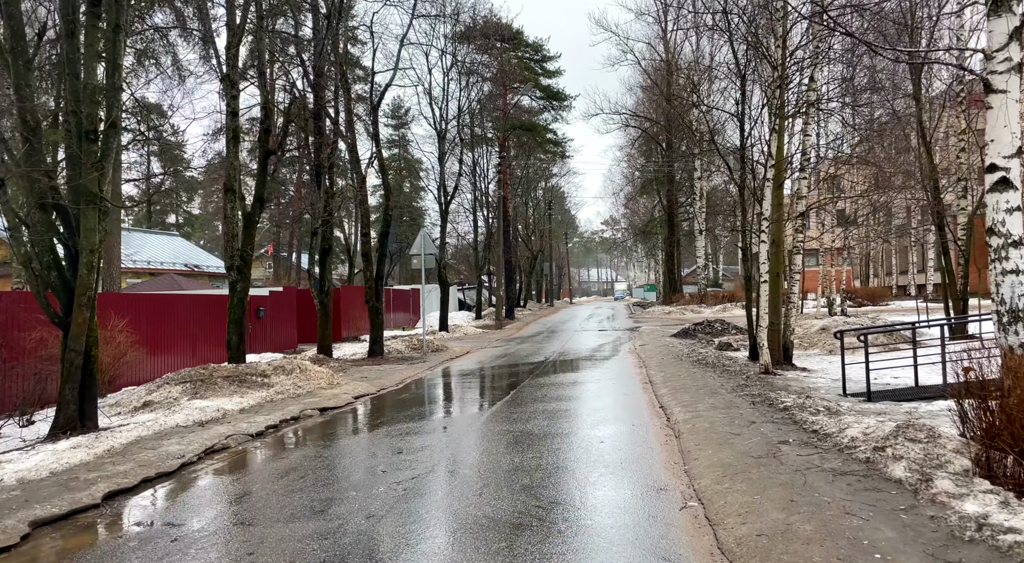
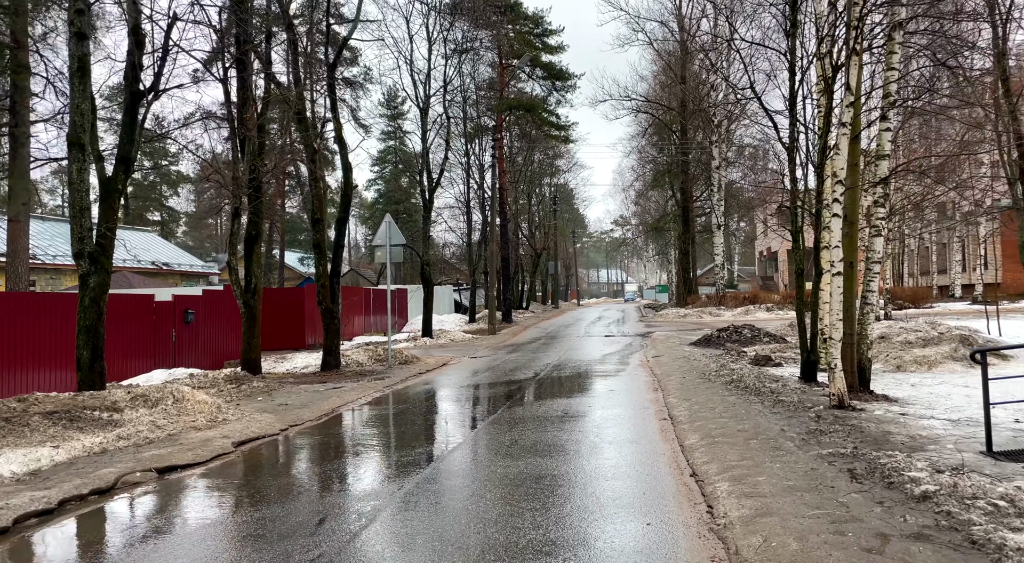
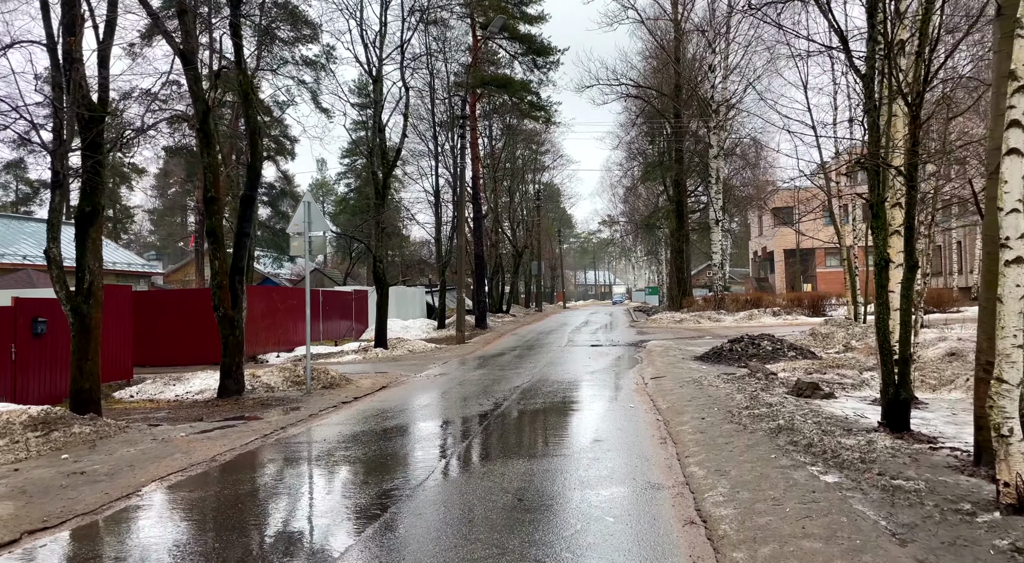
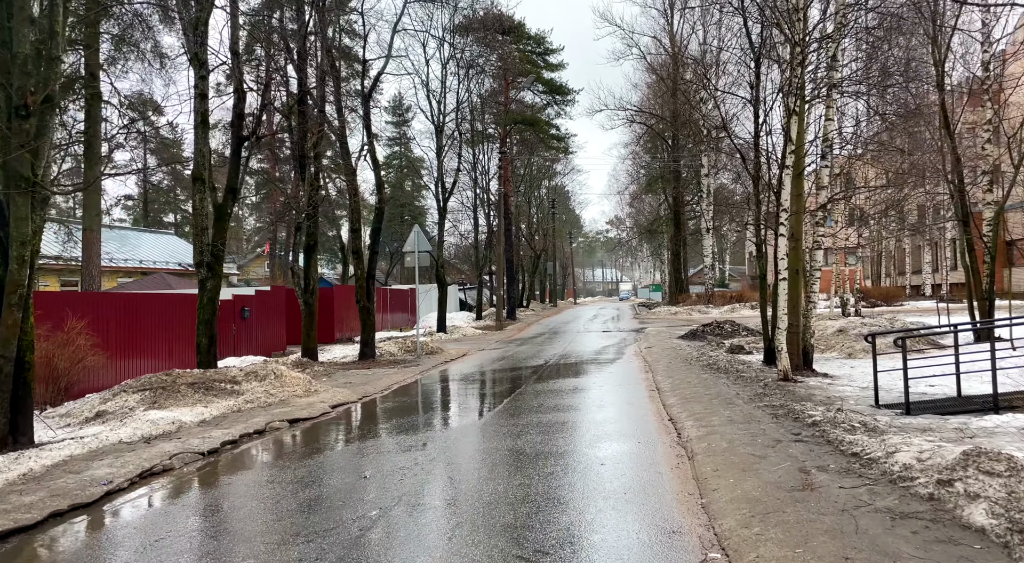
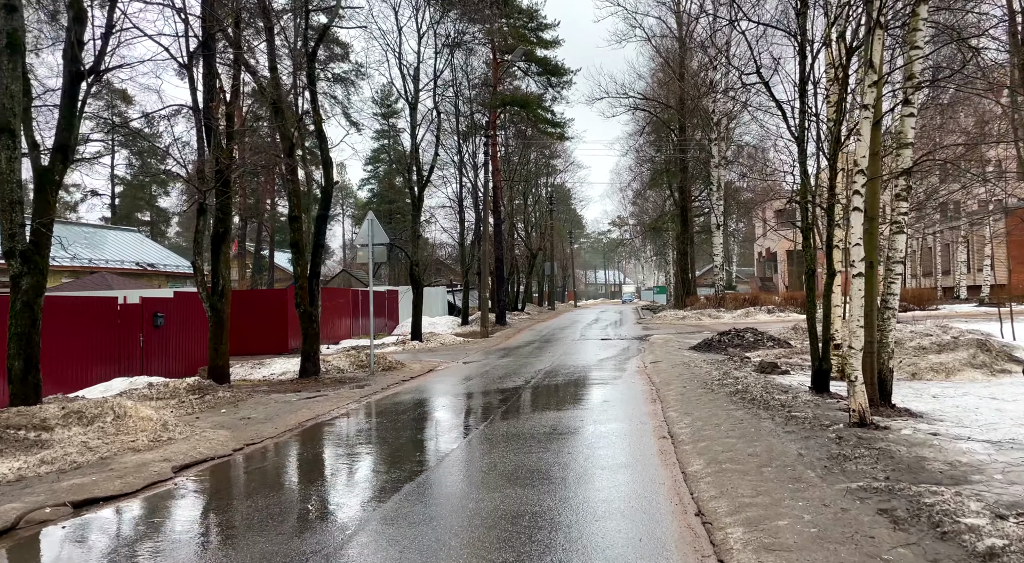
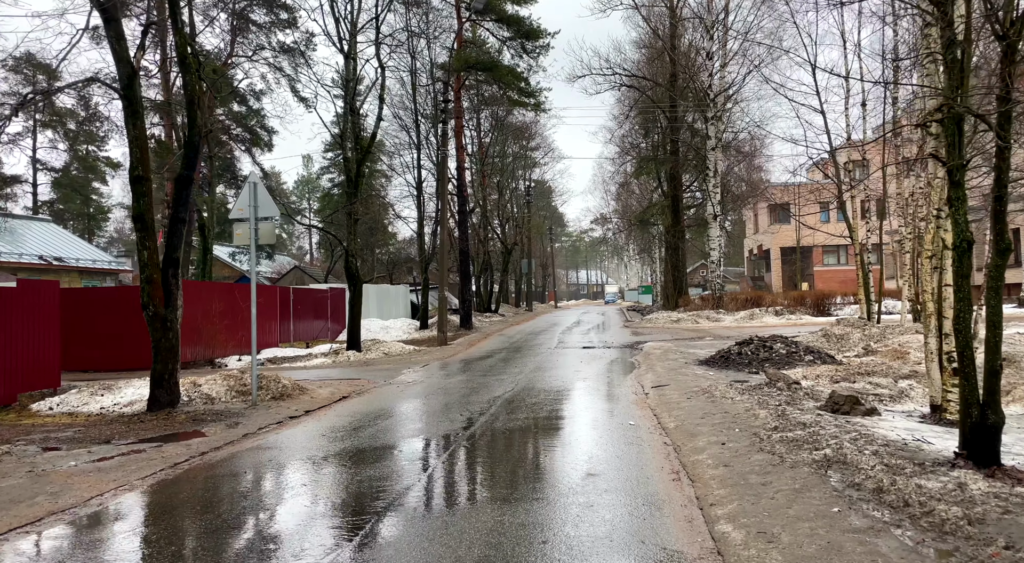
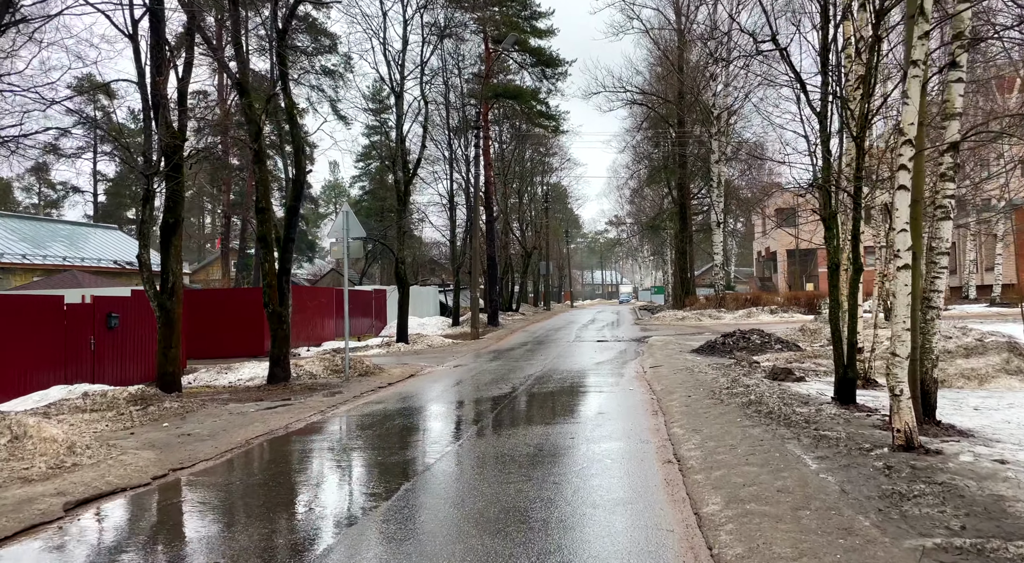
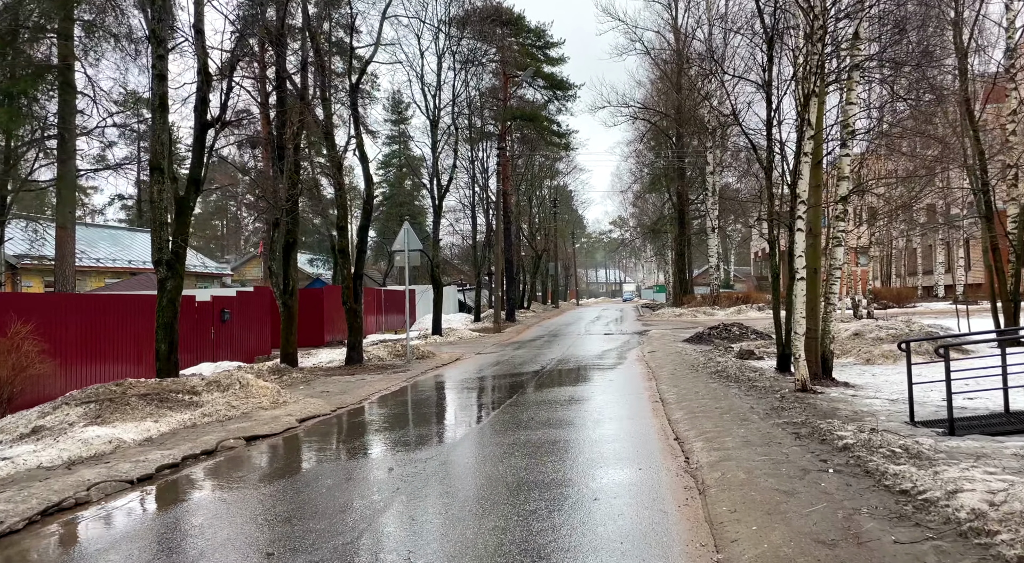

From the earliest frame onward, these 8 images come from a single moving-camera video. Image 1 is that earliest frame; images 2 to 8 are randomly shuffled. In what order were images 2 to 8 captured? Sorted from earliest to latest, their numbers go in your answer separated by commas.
4, 8, 2, 5, 7, 3, 6
